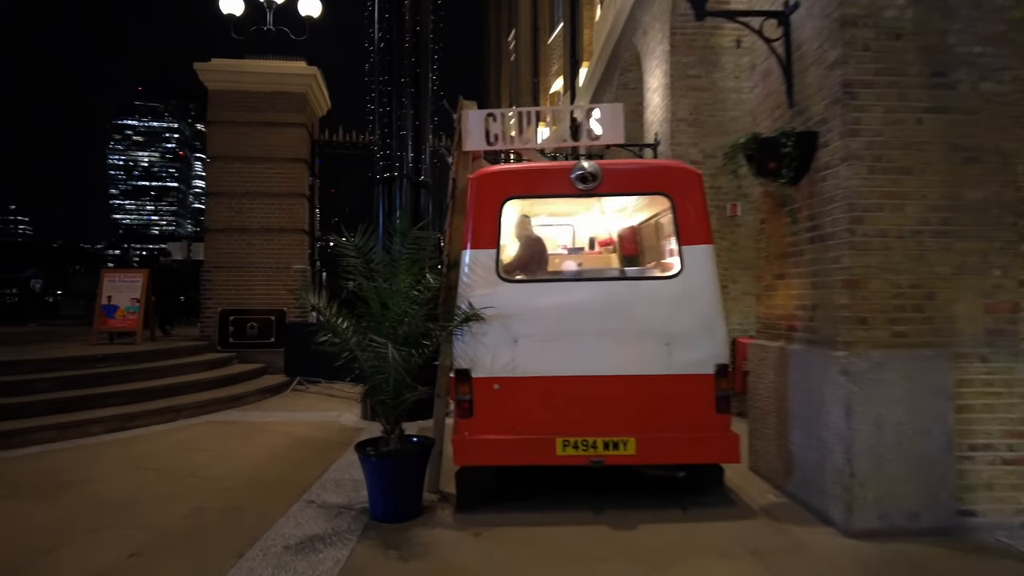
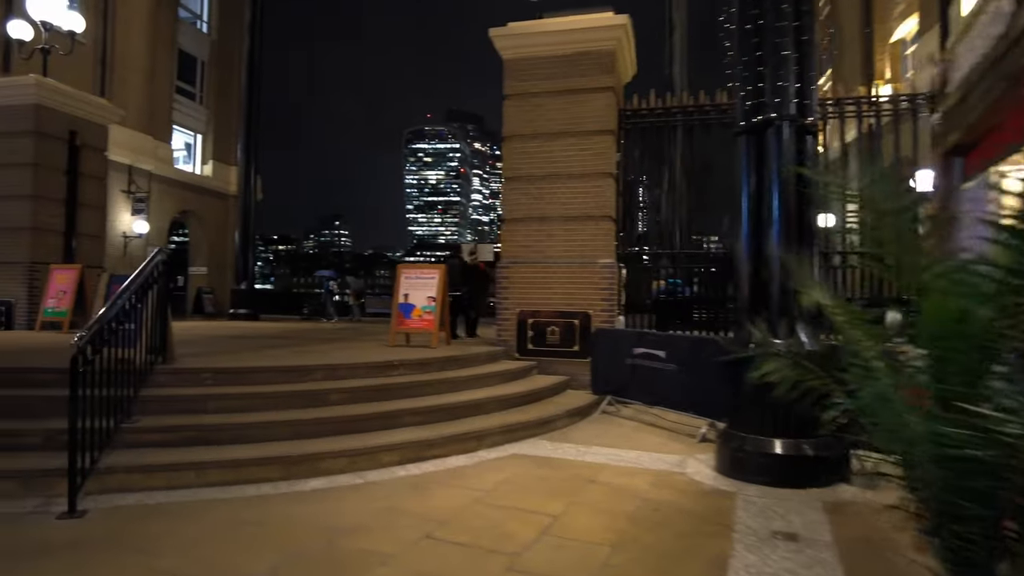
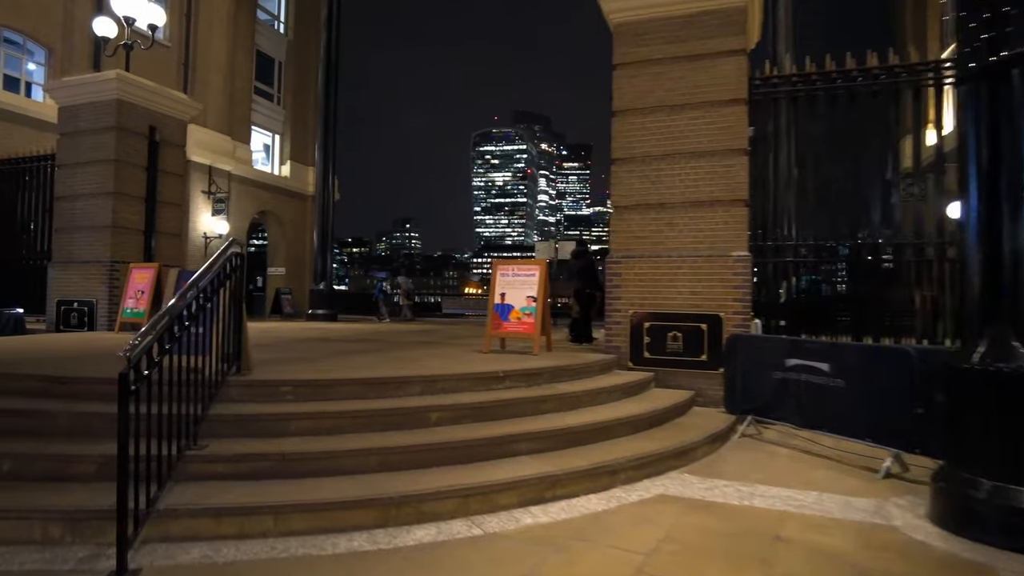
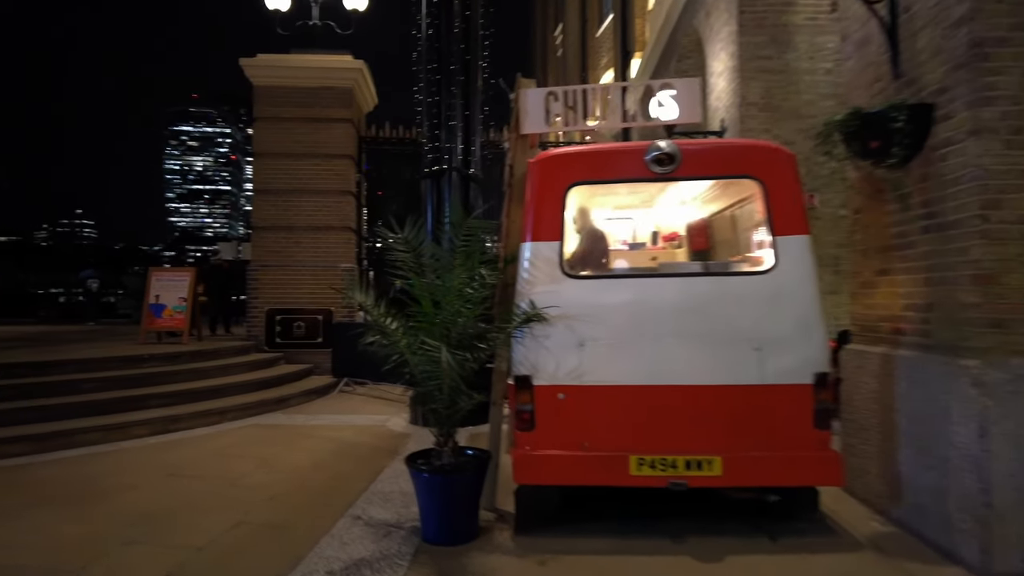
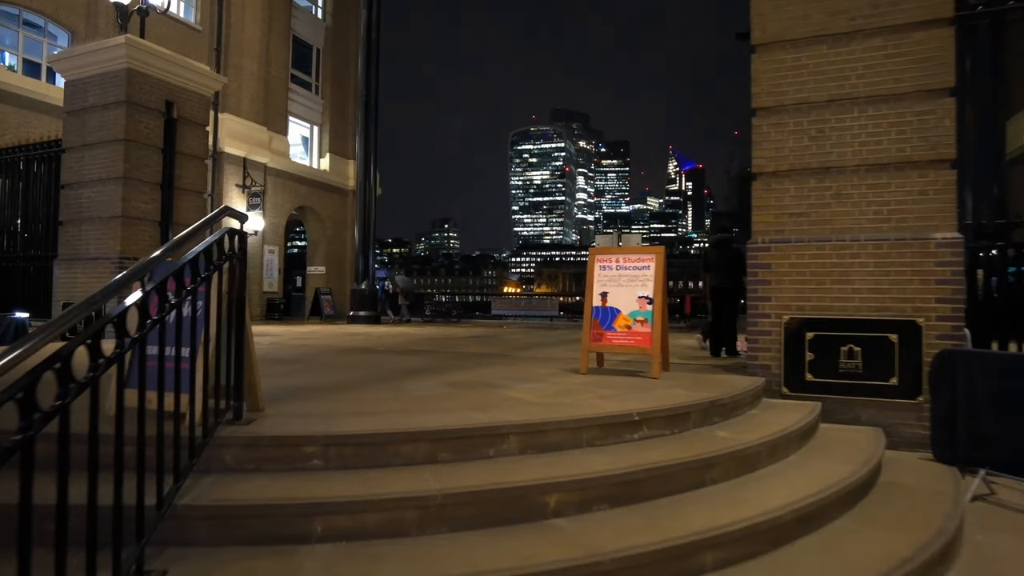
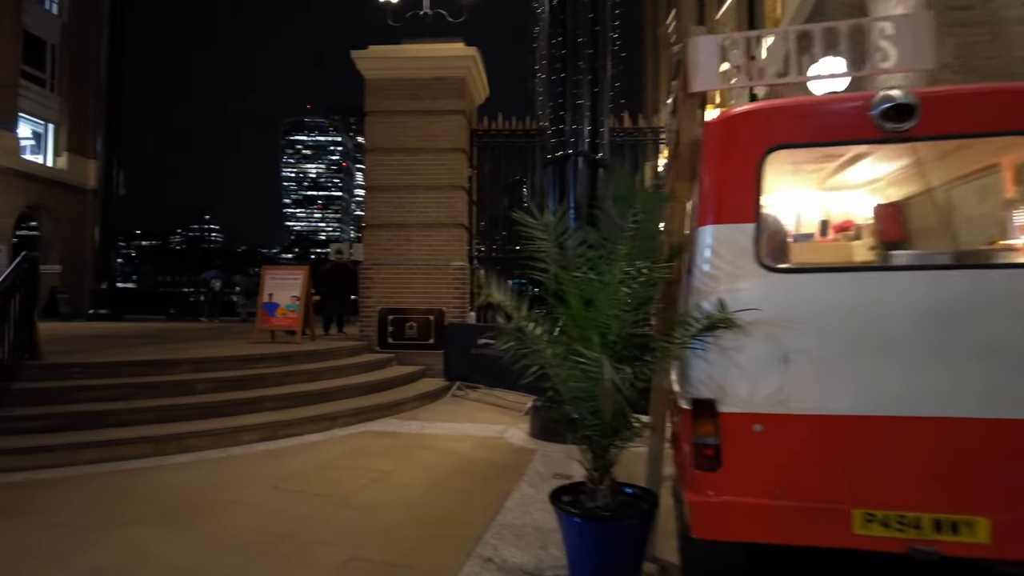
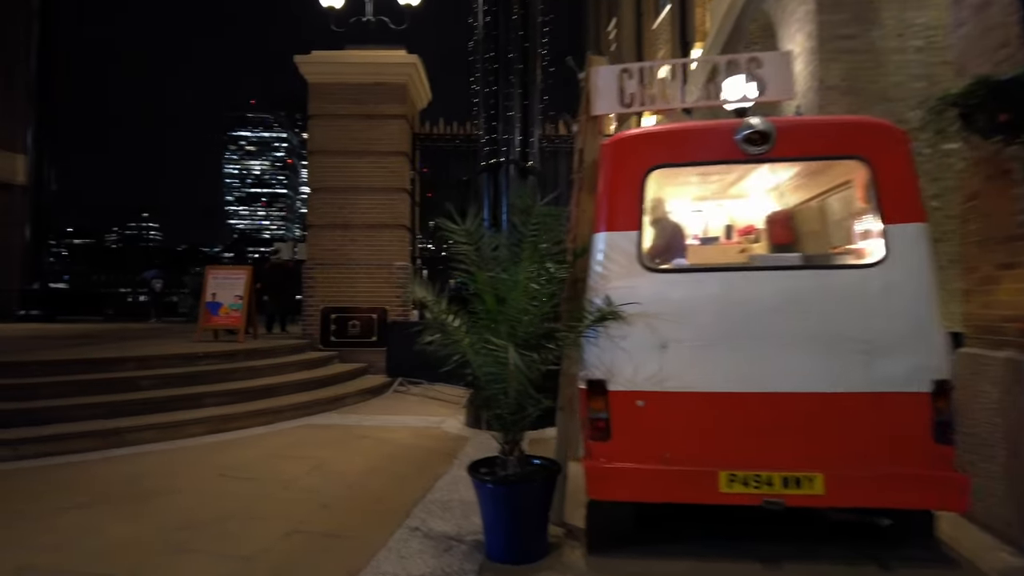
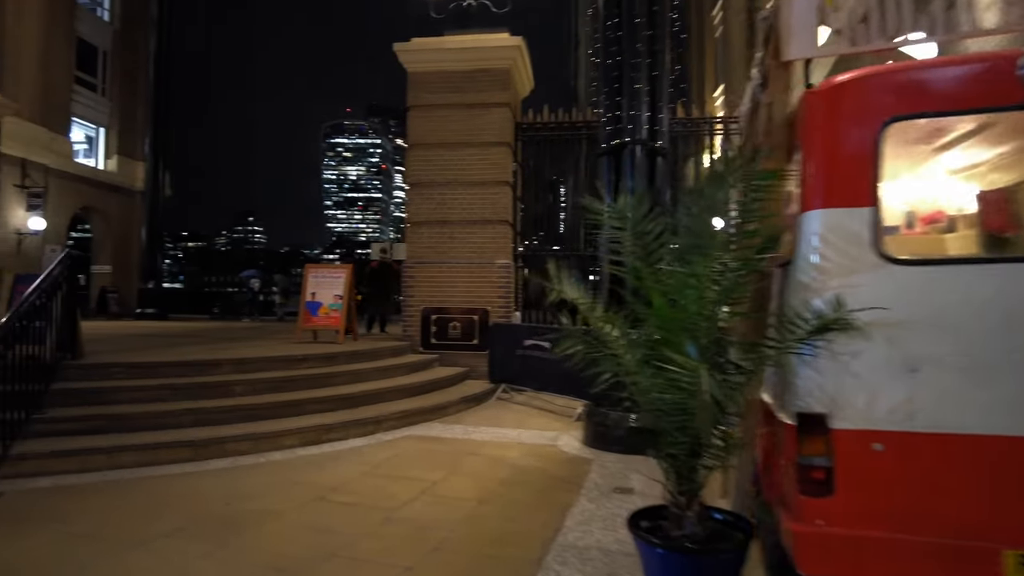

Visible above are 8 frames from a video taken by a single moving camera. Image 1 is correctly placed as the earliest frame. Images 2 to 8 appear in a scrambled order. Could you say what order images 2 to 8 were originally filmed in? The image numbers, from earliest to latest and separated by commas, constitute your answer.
4, 7, 6, 8, 2, 3, 5
